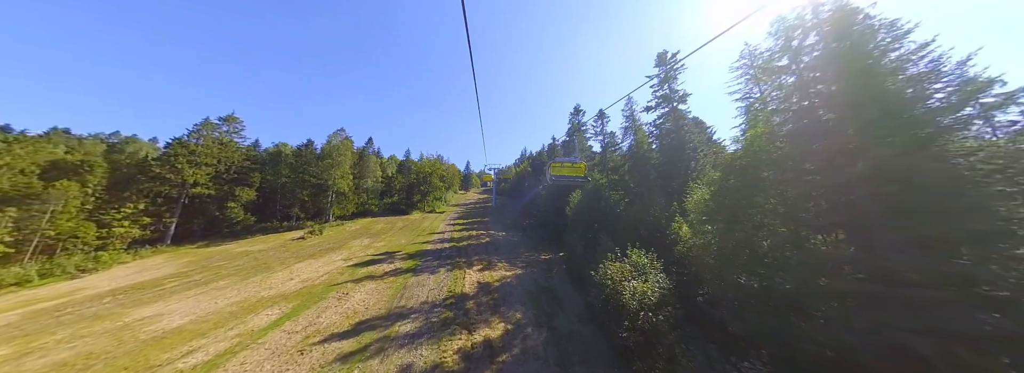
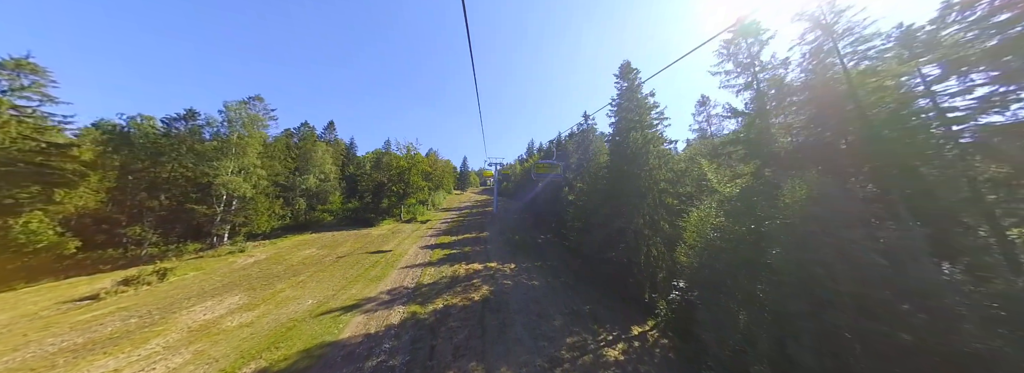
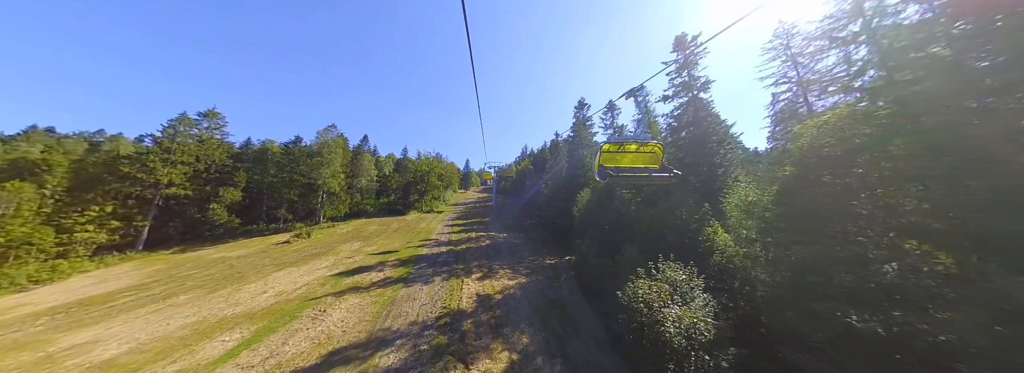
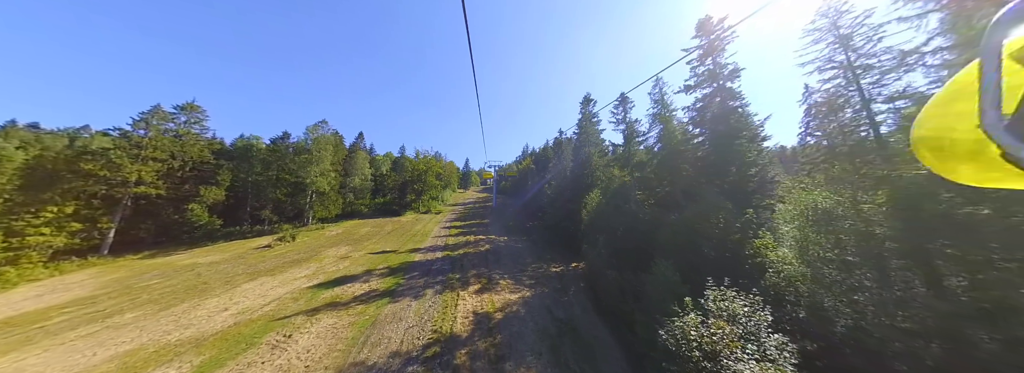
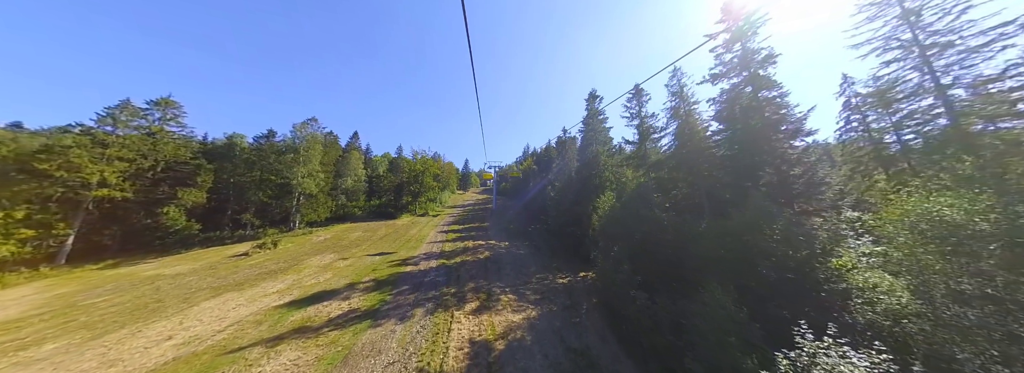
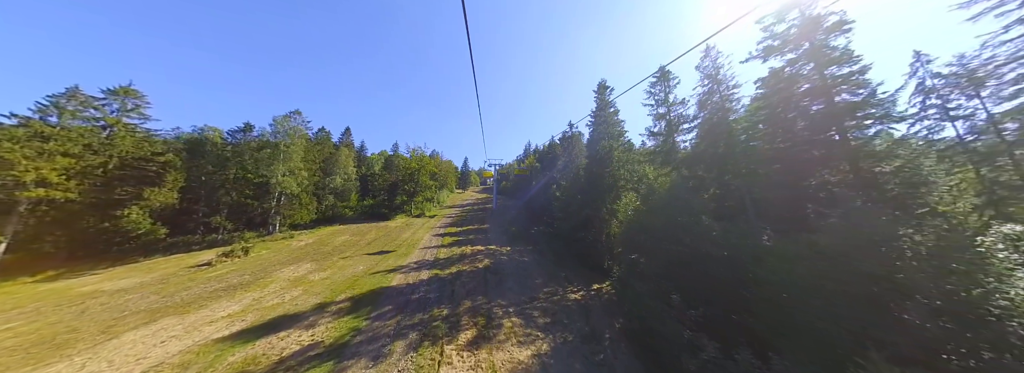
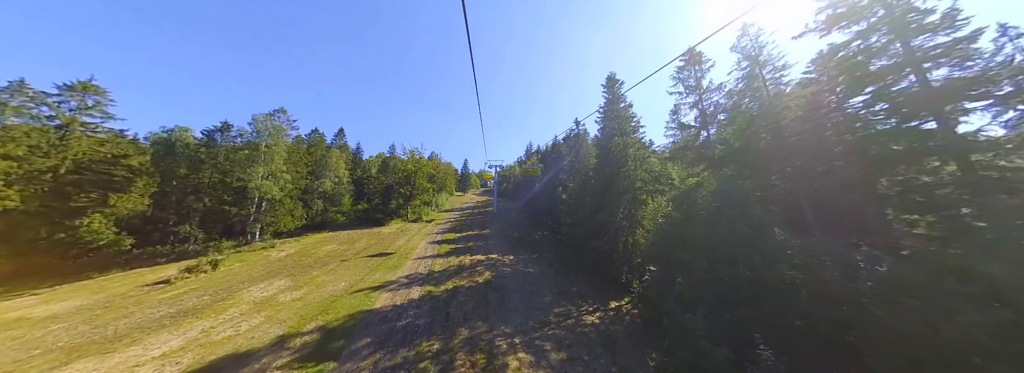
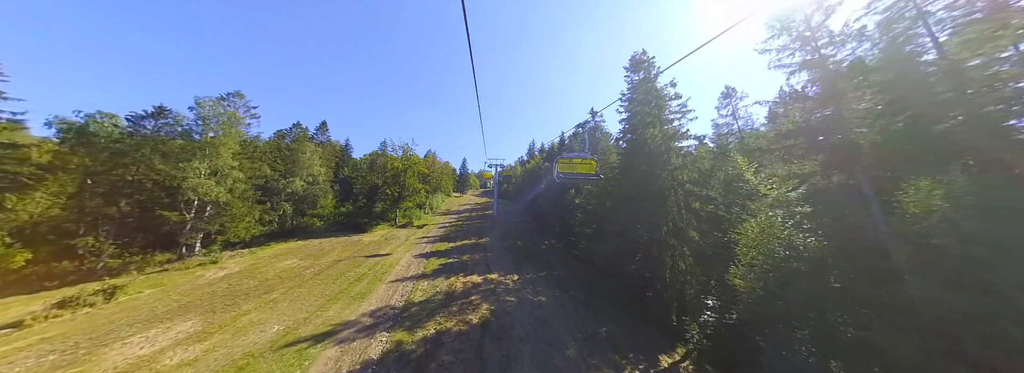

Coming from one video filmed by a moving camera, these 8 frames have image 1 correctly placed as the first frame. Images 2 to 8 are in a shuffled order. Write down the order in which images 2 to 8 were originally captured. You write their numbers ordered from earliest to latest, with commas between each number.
3, 4, 5, 6, 7, 2, 8
